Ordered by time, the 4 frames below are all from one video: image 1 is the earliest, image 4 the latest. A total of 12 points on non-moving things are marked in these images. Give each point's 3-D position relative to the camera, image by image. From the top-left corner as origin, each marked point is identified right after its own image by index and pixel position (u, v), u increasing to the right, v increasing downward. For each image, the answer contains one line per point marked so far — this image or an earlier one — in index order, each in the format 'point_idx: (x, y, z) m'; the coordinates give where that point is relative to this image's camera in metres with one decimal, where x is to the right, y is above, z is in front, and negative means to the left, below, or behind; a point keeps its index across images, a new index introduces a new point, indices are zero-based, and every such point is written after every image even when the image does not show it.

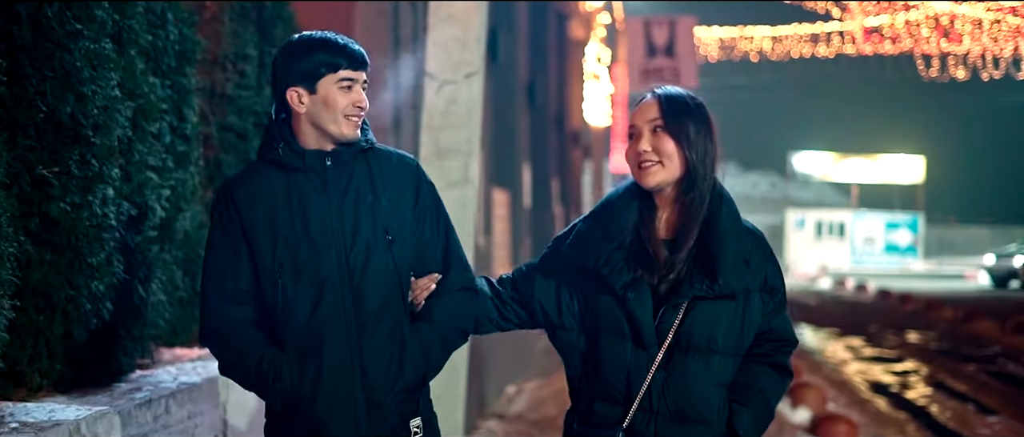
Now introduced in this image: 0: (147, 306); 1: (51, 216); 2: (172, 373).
0: (-1.5, -0.4, +4.6) m
1: (-1.7, 0.0, +4.1) m
2: (-1.5, -0.7, +4.8) m
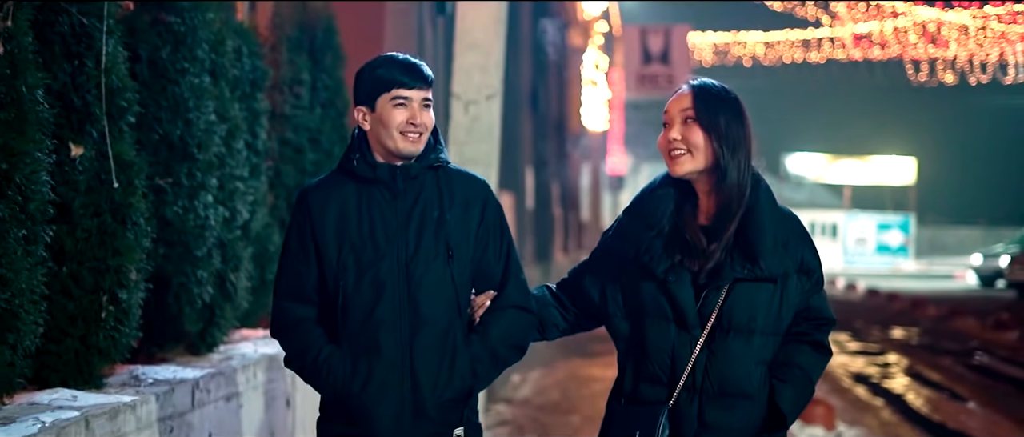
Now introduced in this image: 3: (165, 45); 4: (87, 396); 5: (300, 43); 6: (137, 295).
0: (-1.4, -0.4, +5.6) m
1: (-1.6, 0.0, +5.1) m
2: (-1.4, -0.7, +5.8) m
3: (-1.6, +0.8, +5.1) m
4: (-1.6, -0.7, +4.1) m
5: (-1.4, +1.1, +7.0) m
6: (-1.6, -0.3, +4.6) m
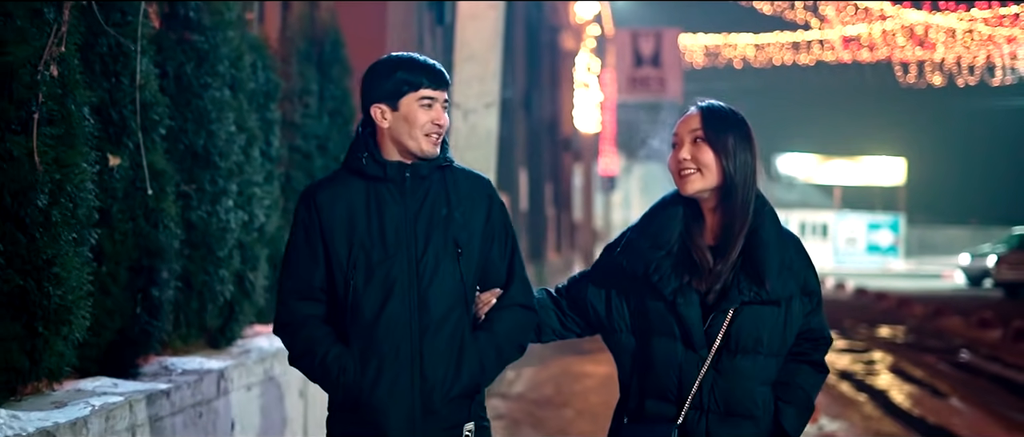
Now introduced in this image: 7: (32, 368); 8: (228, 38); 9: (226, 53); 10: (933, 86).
0: (-1.5, -0.4, +6.0) m
1: (-1.6, 0.0, +5.5) m
2: (-1.4, -0.7, +6.2) m
3: (-1.7, +0.8, +5.5) m
4: (-1.6, -0.7, +4.5) m
5: (-1.4, +1.1, +7.4) m
6: (-1.6, -0.3, +5.0) m
7: (-1.8, -0.6, +4.1) m
8: (-1.5, +1.0, +5.7) m
9: (-1.5, +0.9, +5.7) m
10: (+7.3, +2.3, +18.7) m
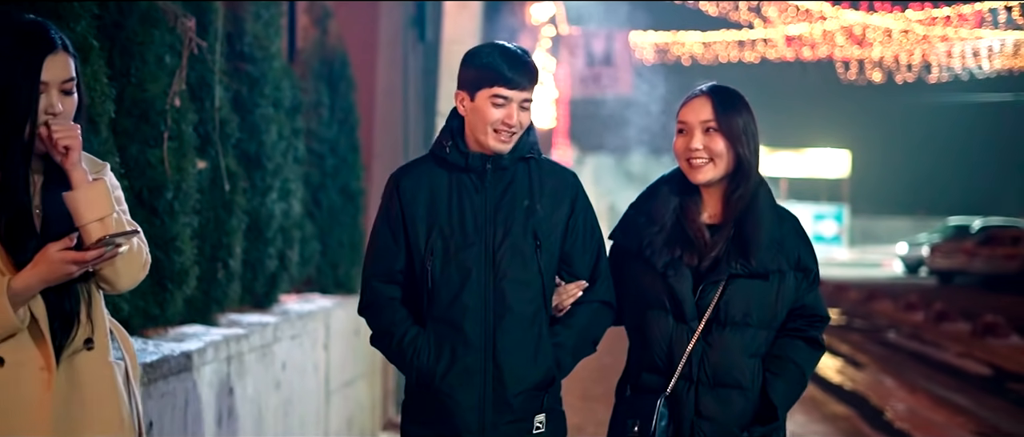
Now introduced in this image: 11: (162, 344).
0: (-1.6, -0.3, +7.6) m
1: (-1.8, +0.1, +7.1) m
2: (-1.6, -0.6, +7.8) m
3: (-1.8, +0.9, +7.1) m
4: (-1.7, -0.6, +6.1) m
5: (-1.6, +1.2, +9.0) m
6: (-1.7, -0.3, +6.6) m
7: (-1.9, -0.5, +5.7) m
8: (-1.6, +1.0, +7.3) m
9: (-1.6, +1.0, +7.3) m
10: (+6.6, +2.5, +20.6) m
11: (-1.7, -0.6, +5.3) m
